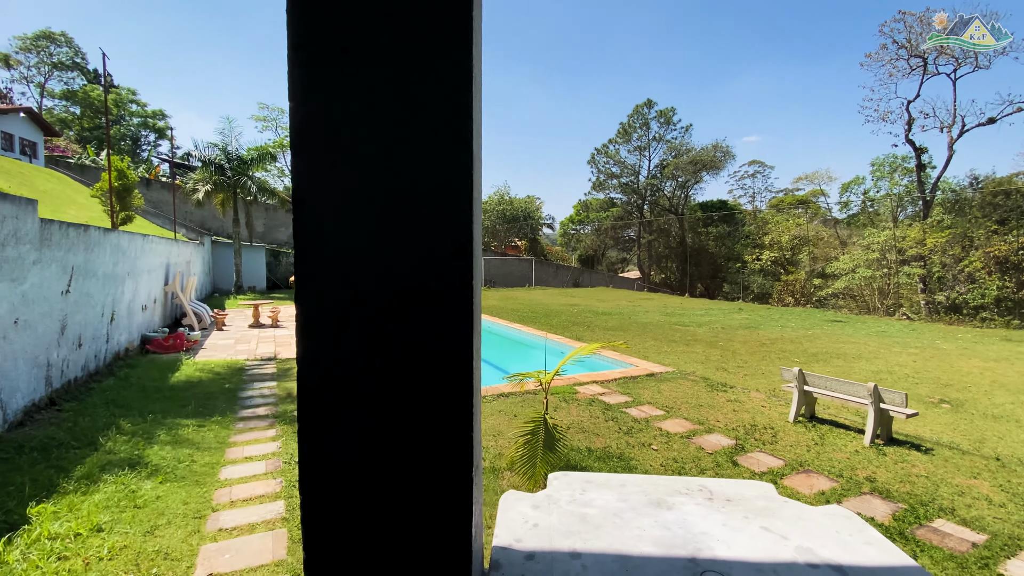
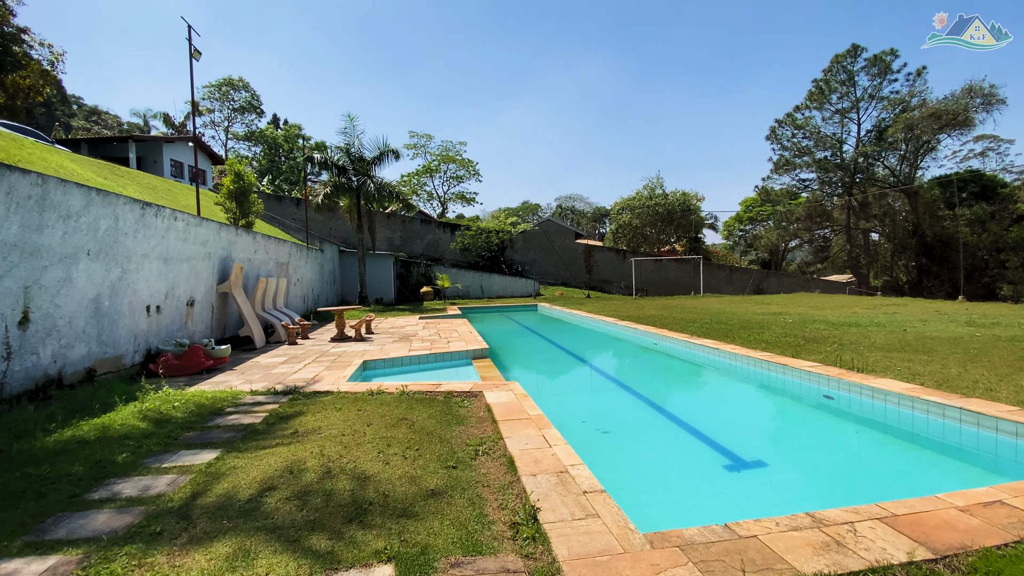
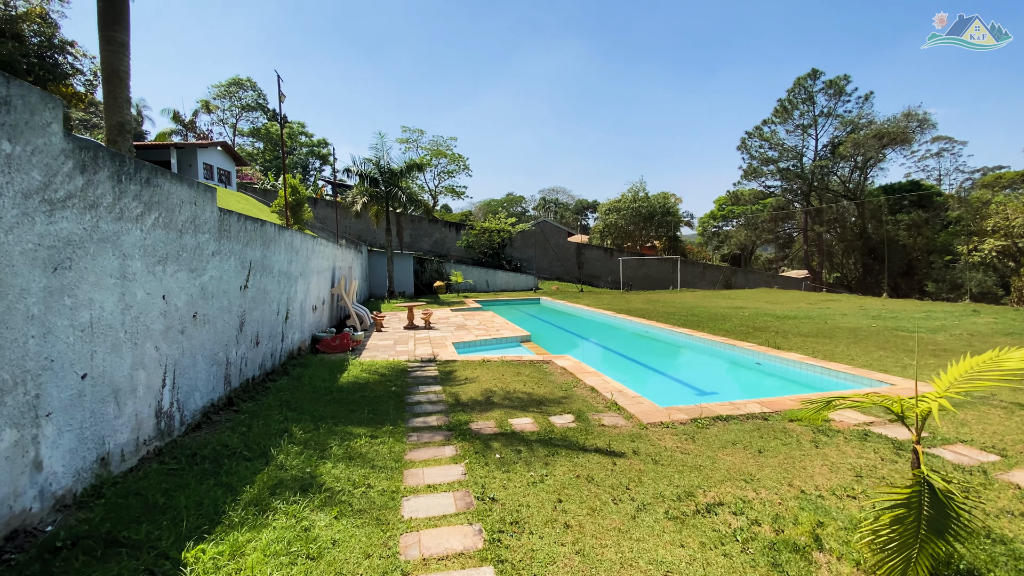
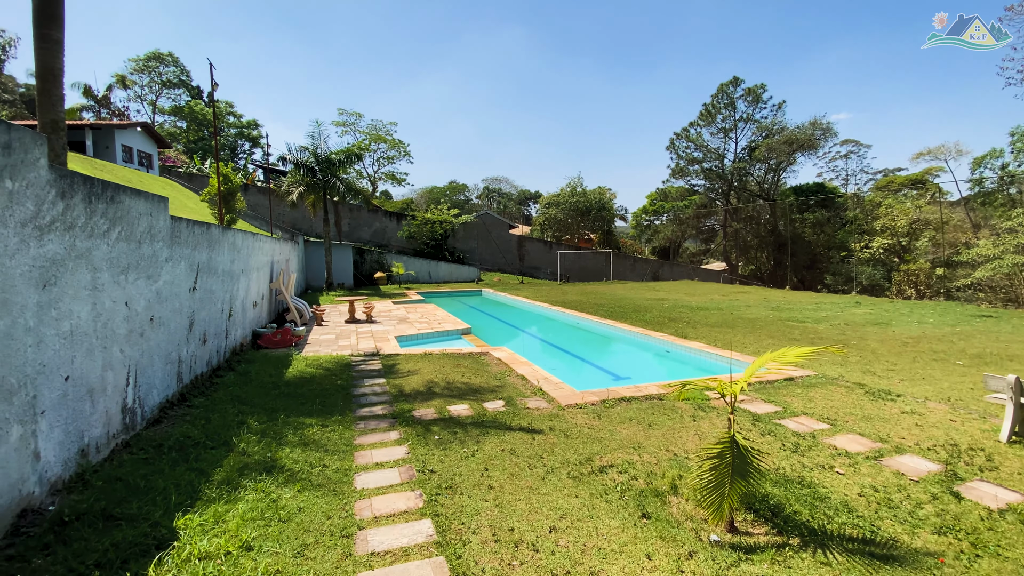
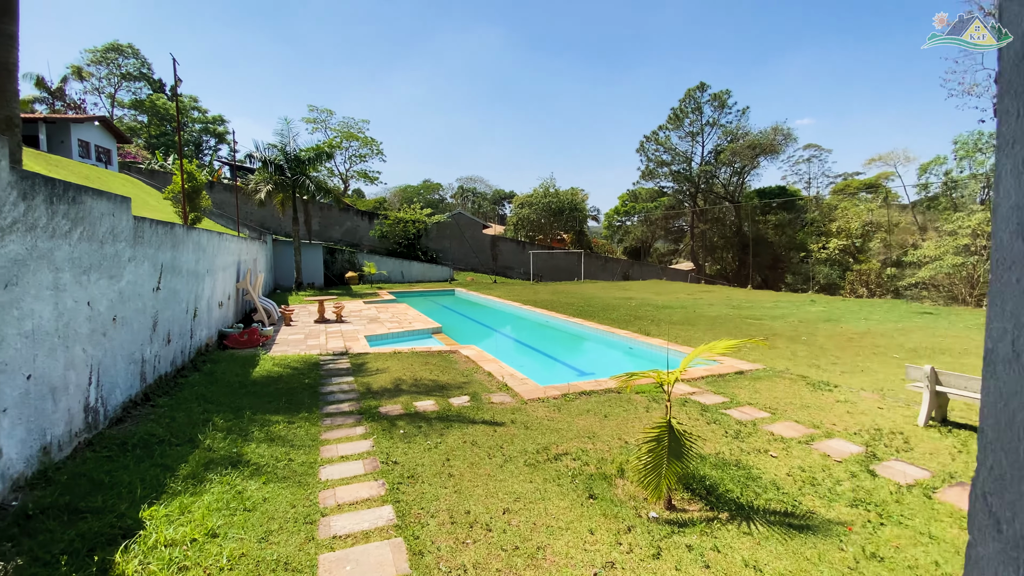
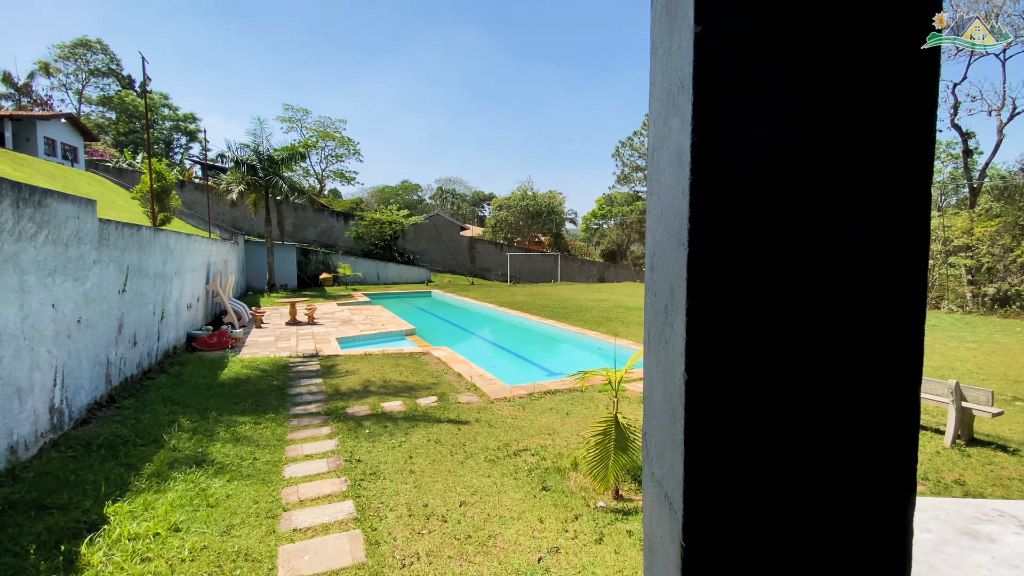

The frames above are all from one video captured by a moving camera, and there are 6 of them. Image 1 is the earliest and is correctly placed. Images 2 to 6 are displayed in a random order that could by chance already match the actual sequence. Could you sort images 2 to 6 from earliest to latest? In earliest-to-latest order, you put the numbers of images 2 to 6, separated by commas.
6, 5, 4, 3, 2
